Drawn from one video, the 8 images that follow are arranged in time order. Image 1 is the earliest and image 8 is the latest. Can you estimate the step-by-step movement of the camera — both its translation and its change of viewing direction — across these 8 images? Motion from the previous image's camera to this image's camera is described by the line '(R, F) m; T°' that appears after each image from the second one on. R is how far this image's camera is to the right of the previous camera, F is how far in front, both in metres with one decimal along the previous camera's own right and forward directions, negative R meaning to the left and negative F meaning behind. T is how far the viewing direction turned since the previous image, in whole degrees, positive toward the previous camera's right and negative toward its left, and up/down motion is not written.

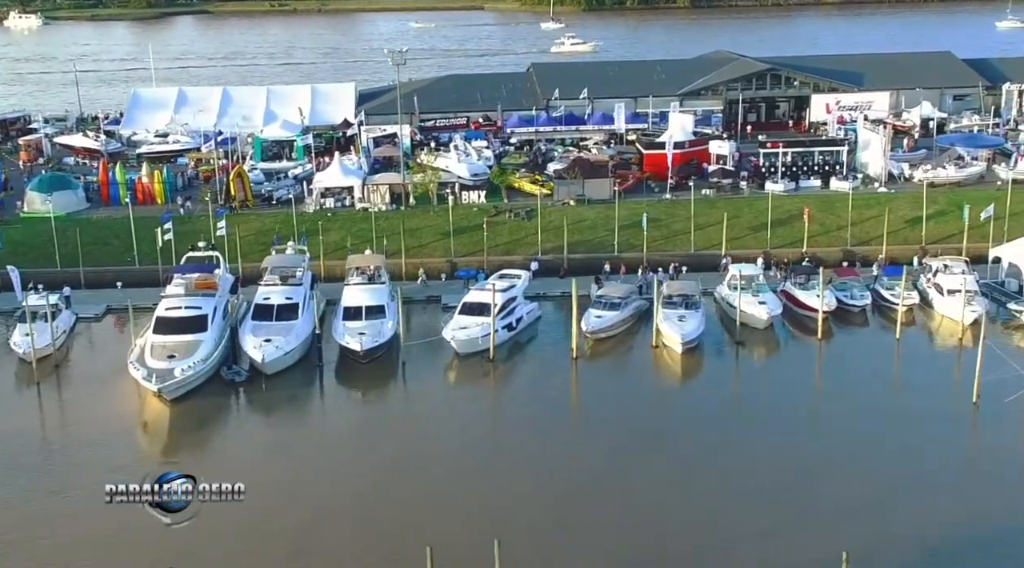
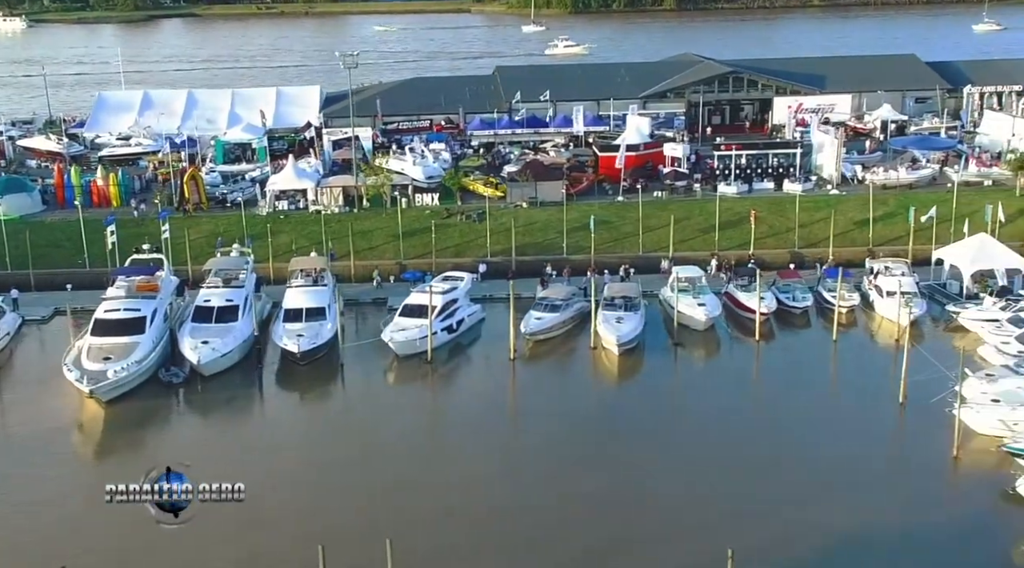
(+1.6, -0.3) m; 0°
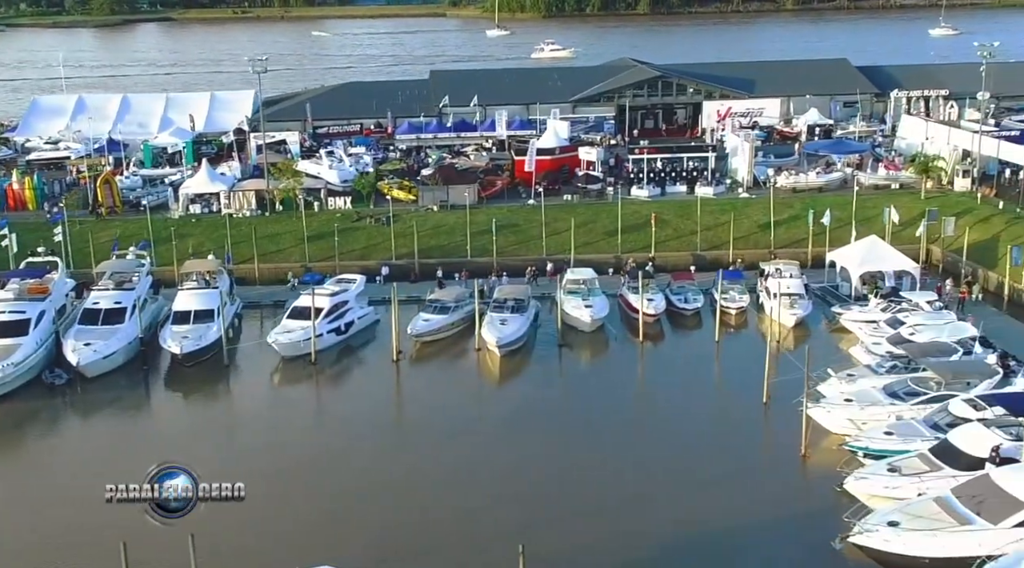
(+3.0, -0.4) m; 0°
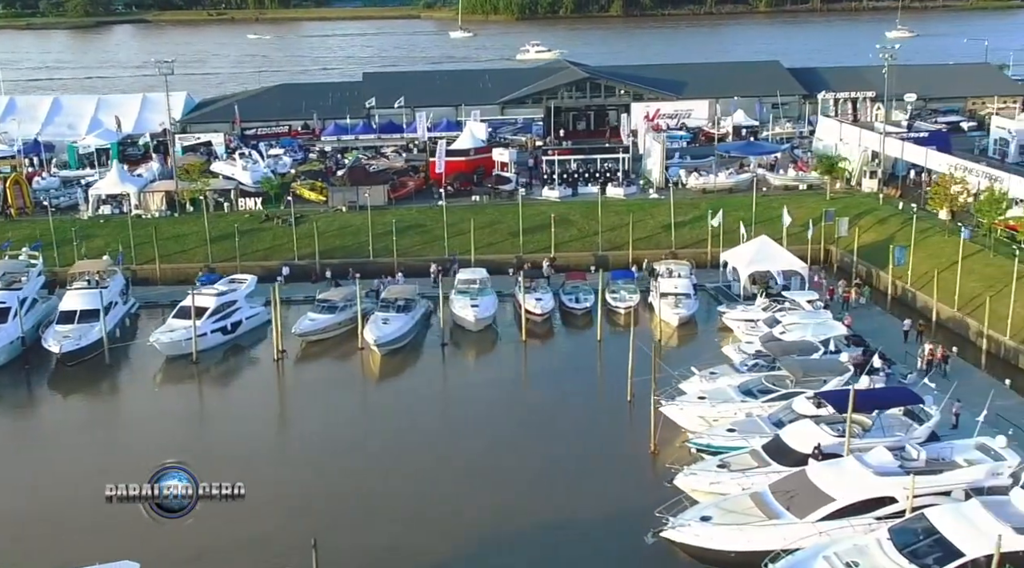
(+3.1, -0.3) m; 0°
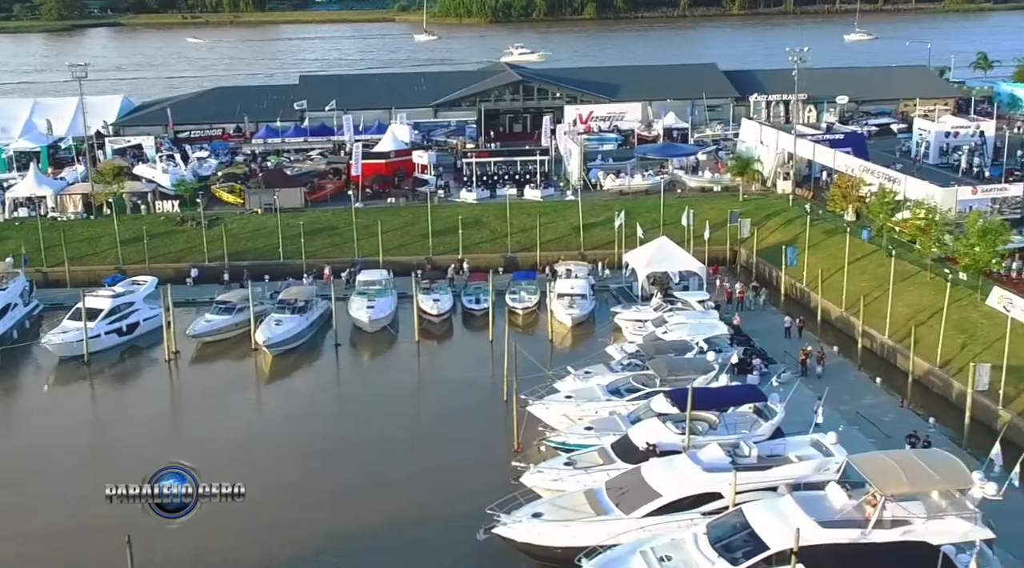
(+2.8, -0.3) m; 0°
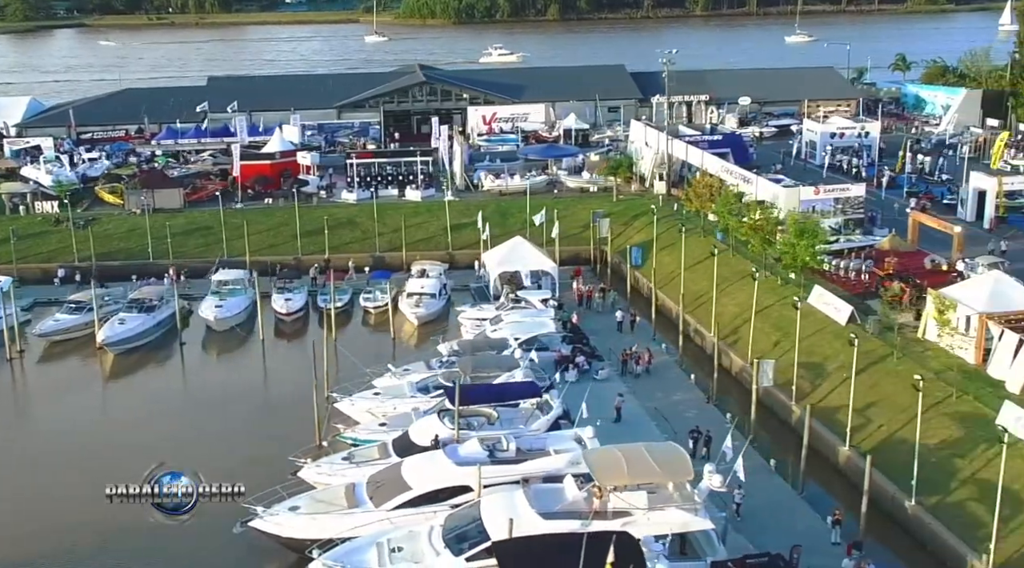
(+4.2, -0.5) m; +1°
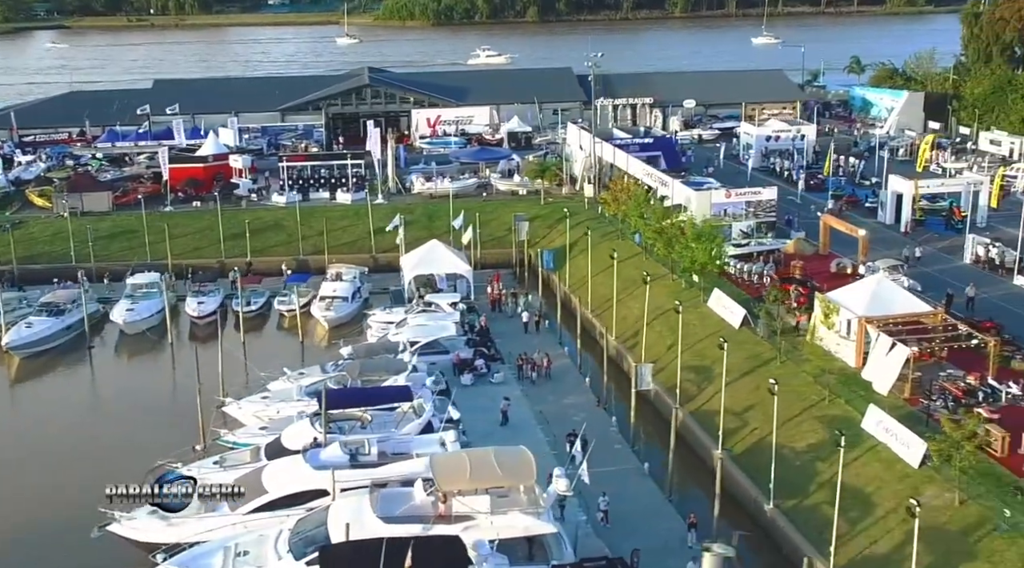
(+2.5, -0.1) m; 0°
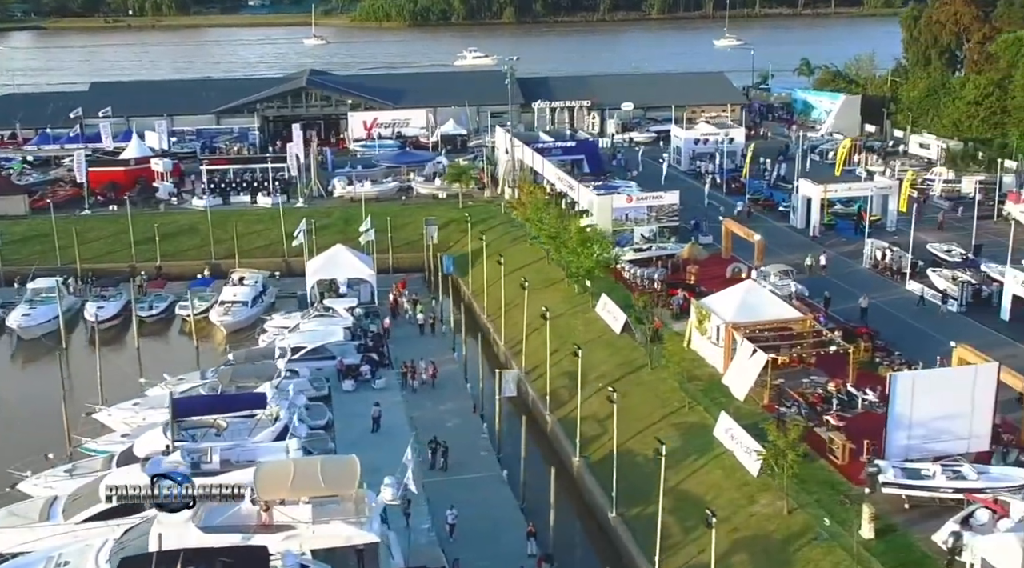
(+2.8, +0.1) m; 0°
